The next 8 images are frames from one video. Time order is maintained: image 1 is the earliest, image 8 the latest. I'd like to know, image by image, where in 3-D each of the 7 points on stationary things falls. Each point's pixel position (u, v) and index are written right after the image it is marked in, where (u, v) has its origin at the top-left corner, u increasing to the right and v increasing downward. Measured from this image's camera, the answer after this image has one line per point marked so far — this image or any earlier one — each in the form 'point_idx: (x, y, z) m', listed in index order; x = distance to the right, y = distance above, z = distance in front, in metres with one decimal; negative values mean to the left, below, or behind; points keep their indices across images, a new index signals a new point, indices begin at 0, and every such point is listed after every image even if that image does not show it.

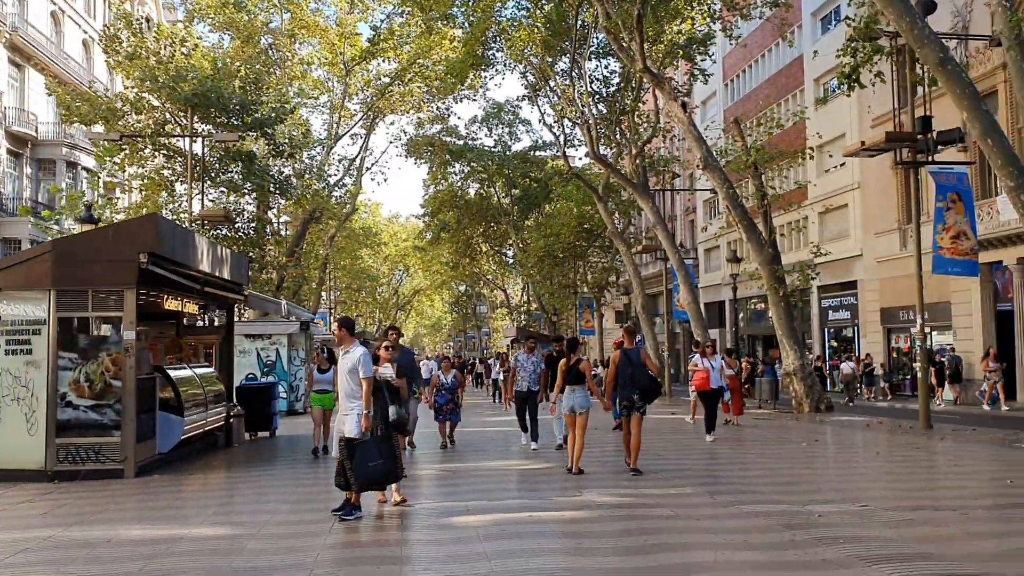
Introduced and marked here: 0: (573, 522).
0: (+0.5, -2.1, +8.6) m
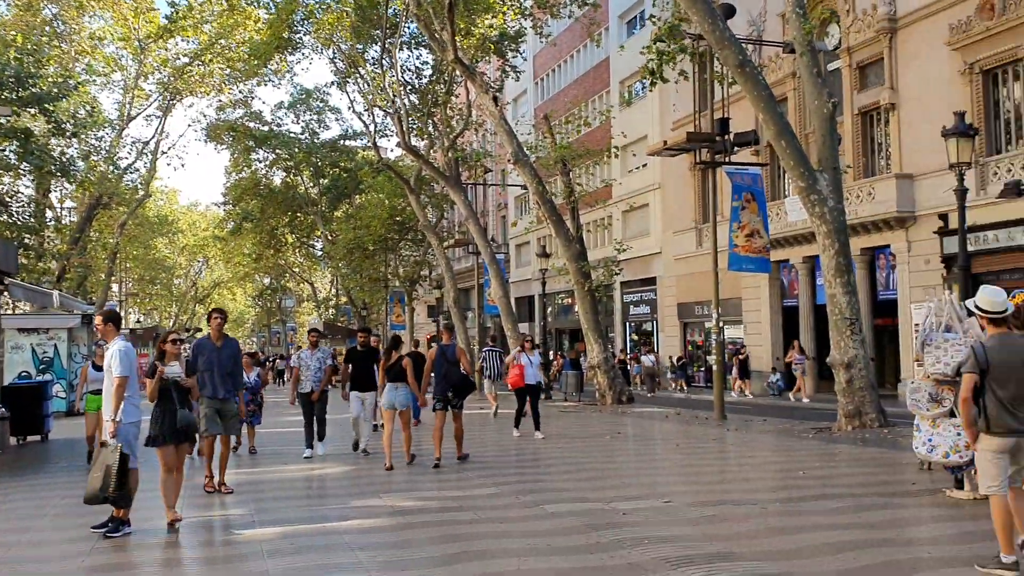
0: (-1.2, -2.0, +8.0) m
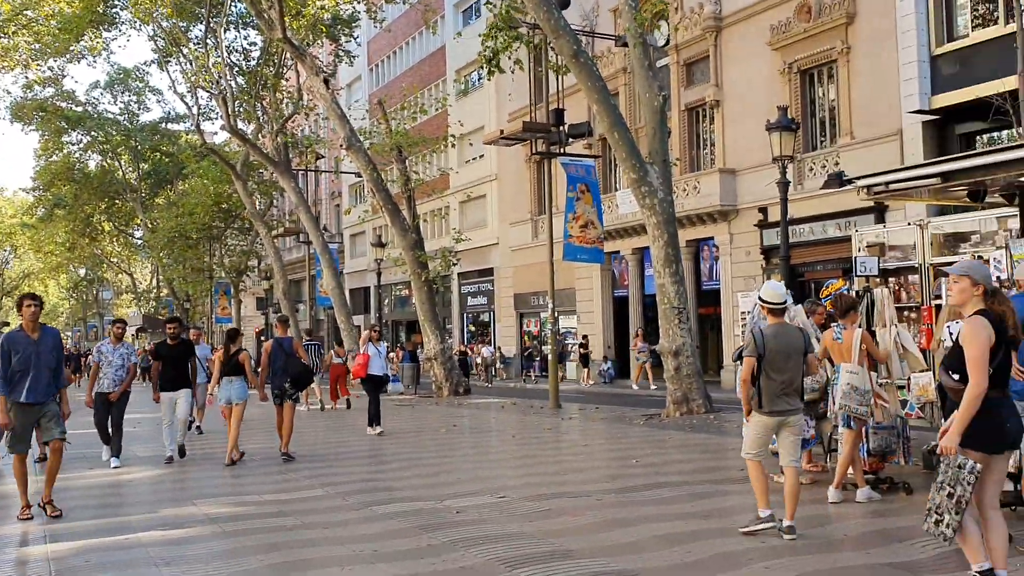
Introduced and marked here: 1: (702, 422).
0: (-2.5, -1.9, +7.3) m
1: (+3.1, -2.2, +16.0) m
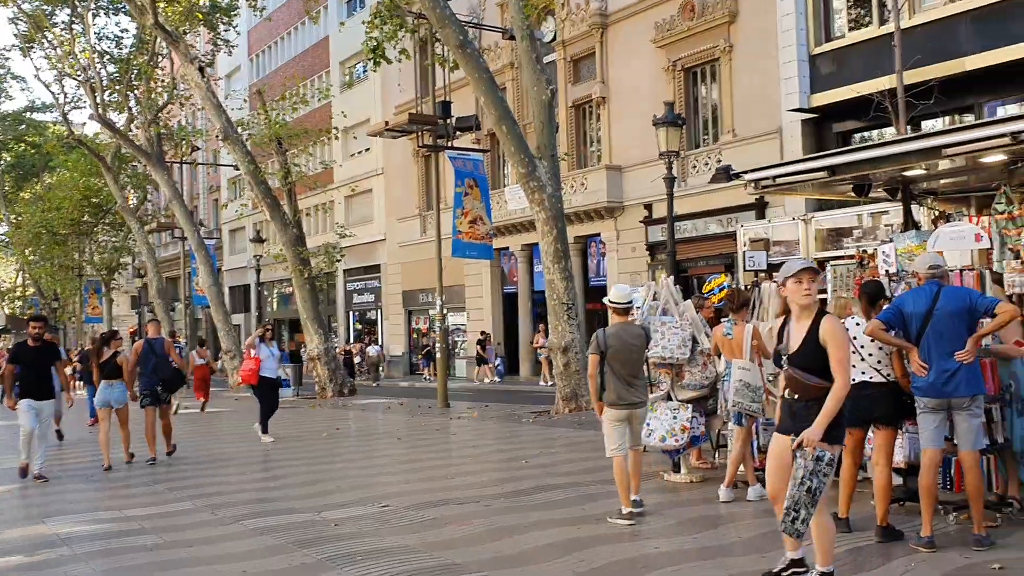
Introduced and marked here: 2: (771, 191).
0: (-3.3, -1.9, +6.6) m
1: (+1.3, -2.1, +15.8) m
2: (+2.6, +1.0, +9.8) m
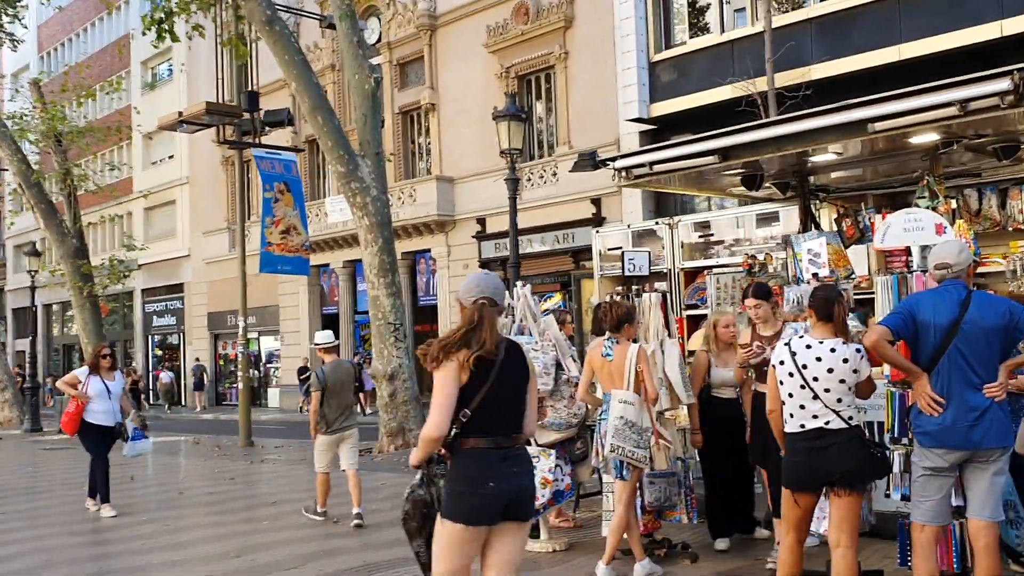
0: (-4.2, -1.9, +3.7) m
1: (-1.3, -2.4, +13.7) m
2: (+1.1, +0.9, +8.1) m
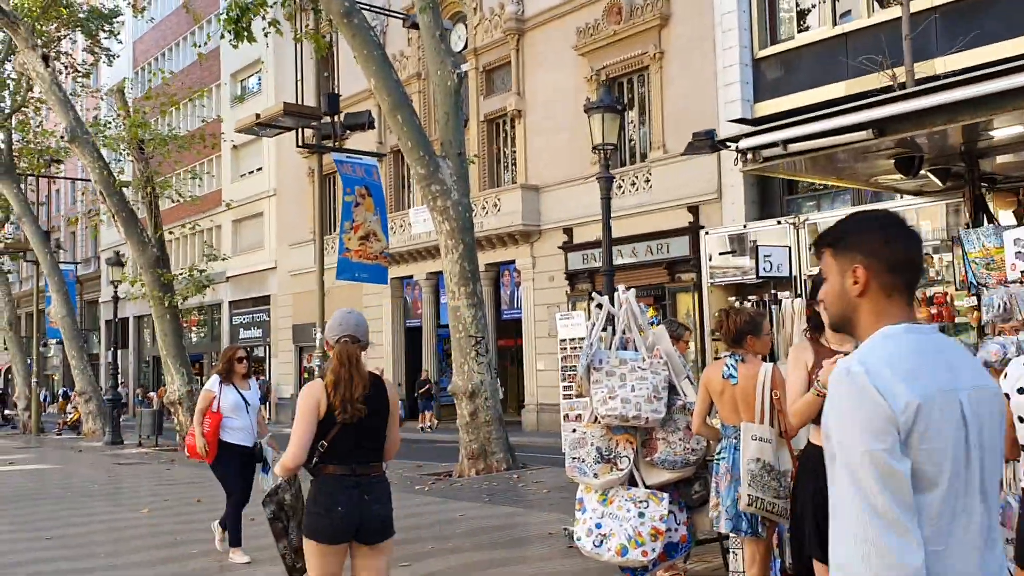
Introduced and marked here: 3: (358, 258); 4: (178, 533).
0: (-3.8, -1.9, +2.9) m
1: (-0.1, -2.5, +12.5) m
2: (+1.8, +0.8, +6.8) m
3: (-2.7, +0.5, +17.1) m
4: (-3.4, -2.6, +10.1) m
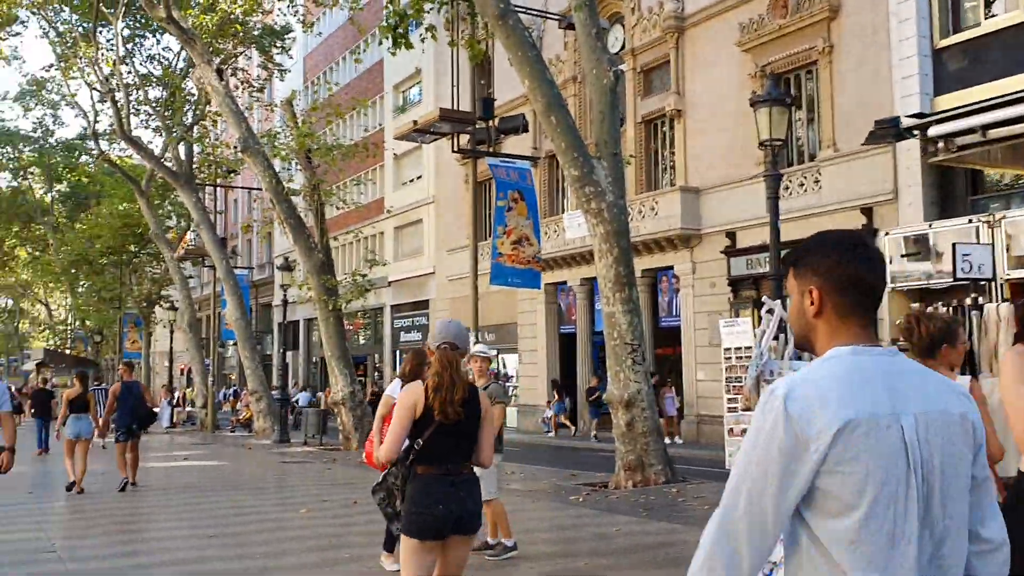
0: (-3.4, -1.9, +3.1) m
1: (+1.8, -2.6, +12.0) m
2: (+2.8, +0.8, +6.1) m
3: (0.0, +0.4, +17.0) m
4: (-1.8, -2.7, +10.2) m
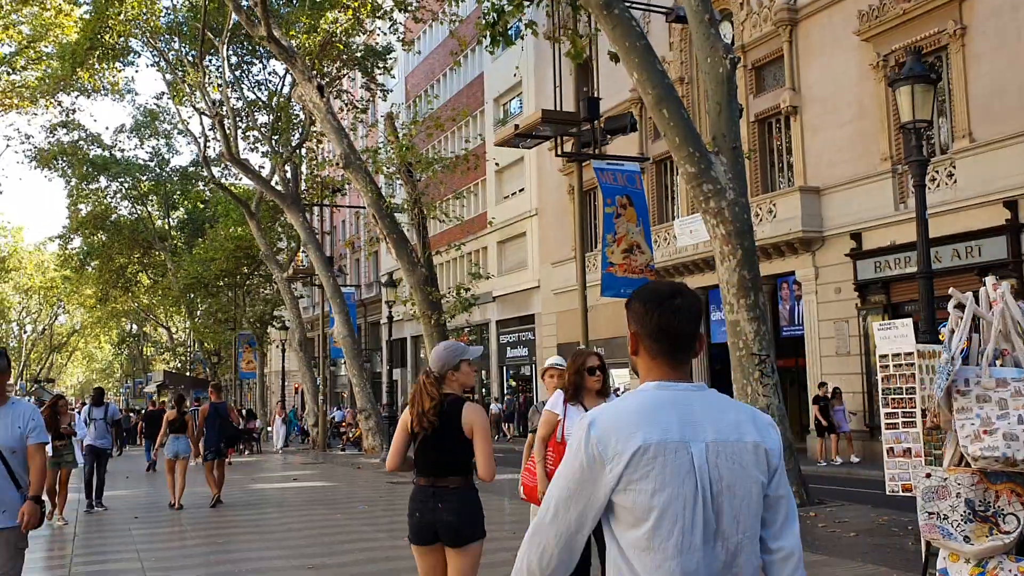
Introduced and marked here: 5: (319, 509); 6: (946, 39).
0: (-3.0, -1.9, +2.6) m
1: (+3.2, -2.6, +10.9) m
2: (+3.5, +0.9, +4.9) m
3: (+1.8, +0.3, +16.1) m
4: (-0.6, -2.8, +9.4) m
5: (-2.9, -3.4, +14.7) m
6: (+8.5, +4.9, +19.1) m
